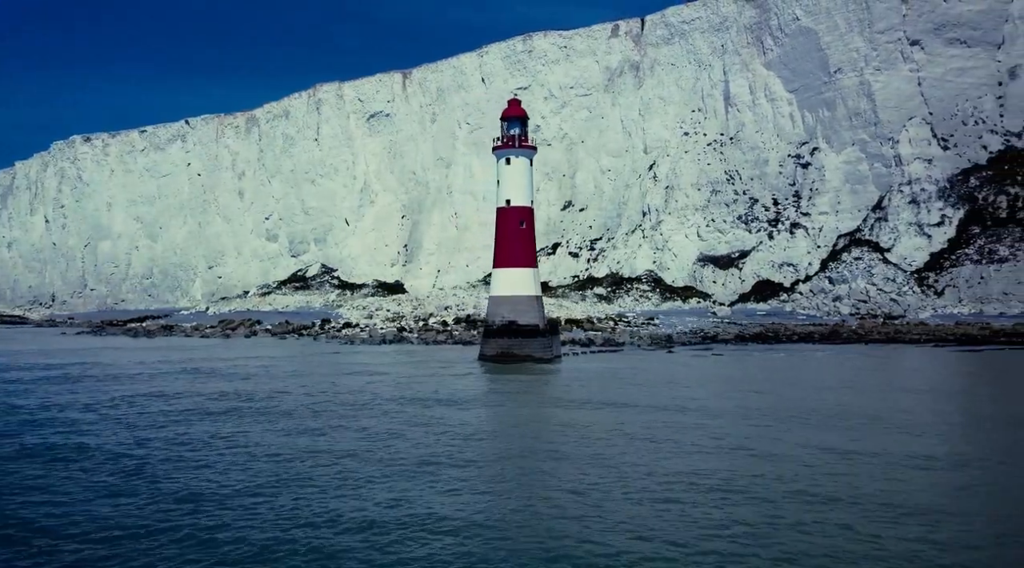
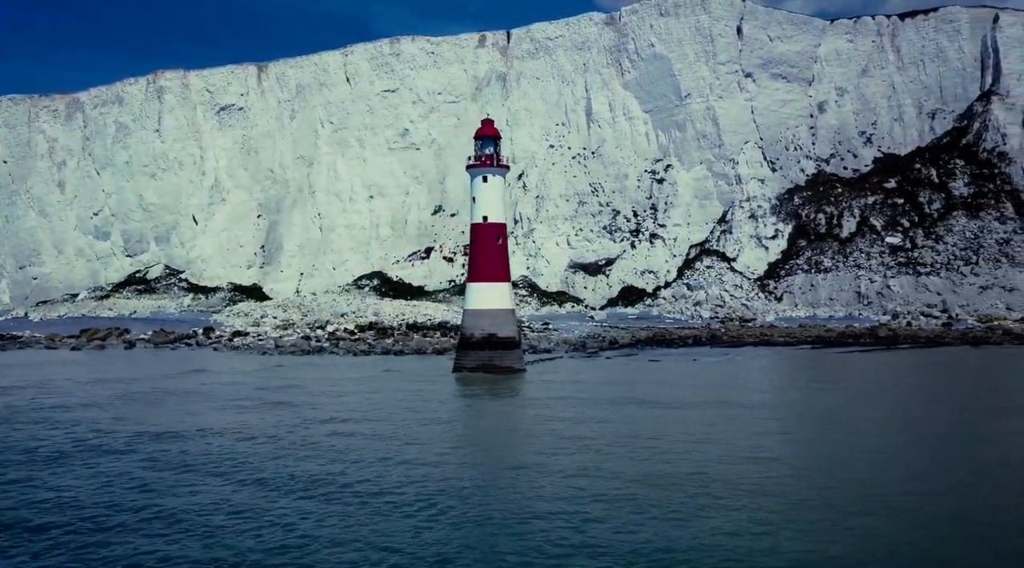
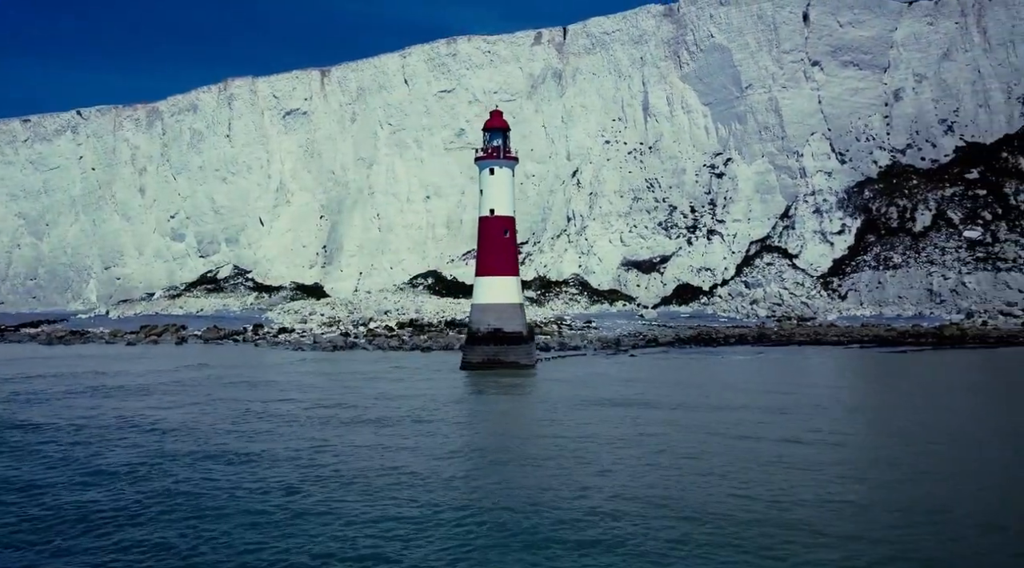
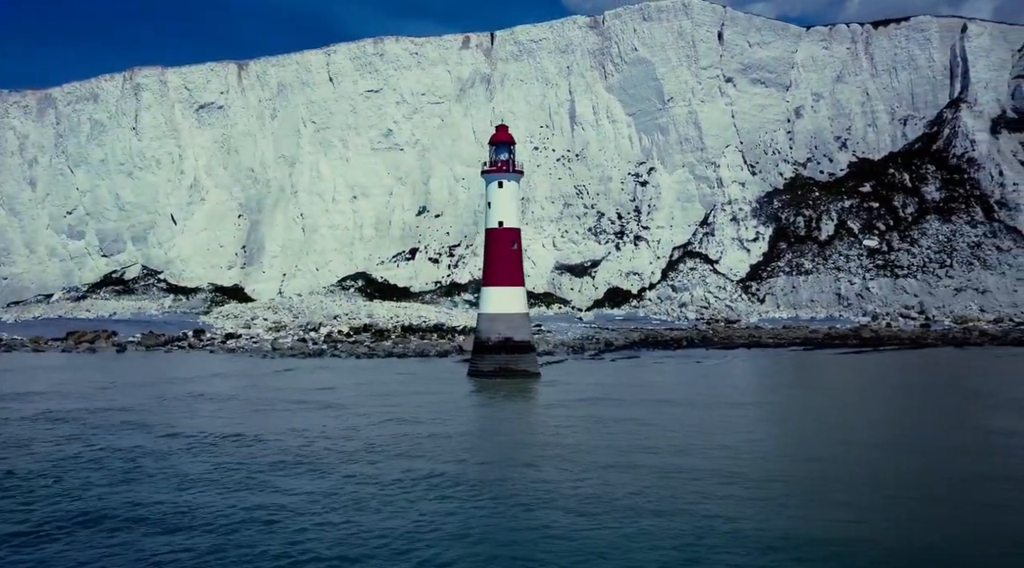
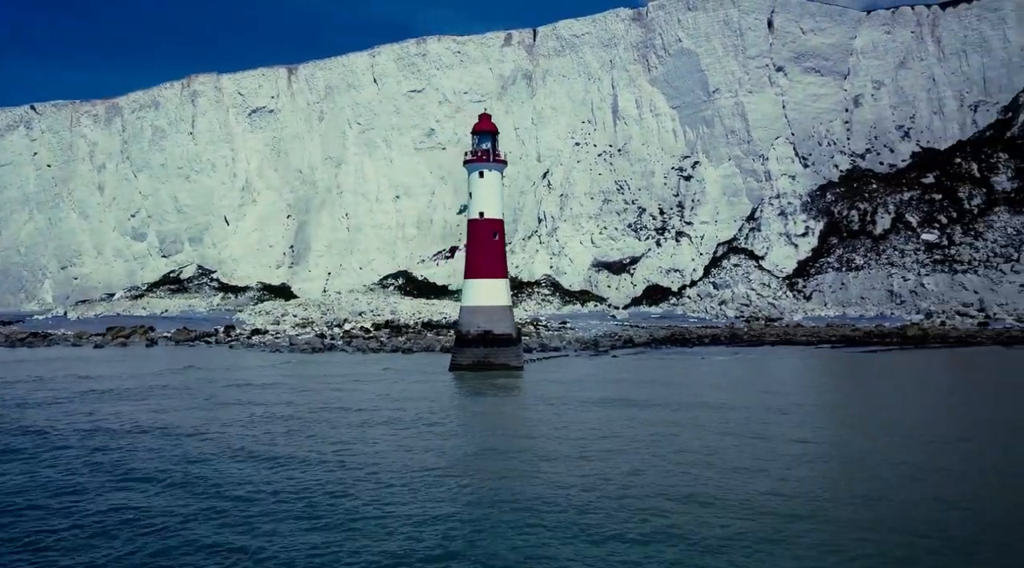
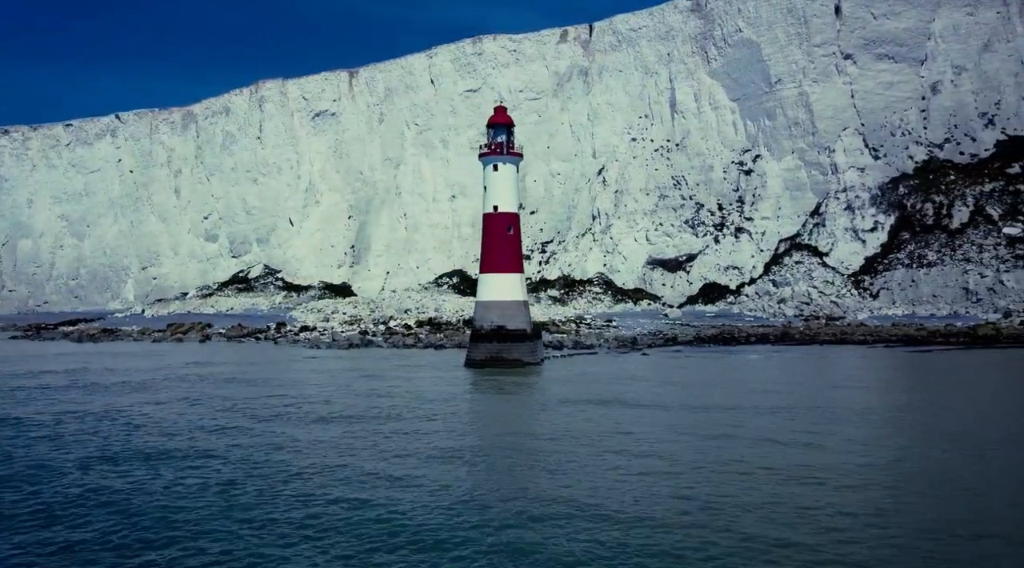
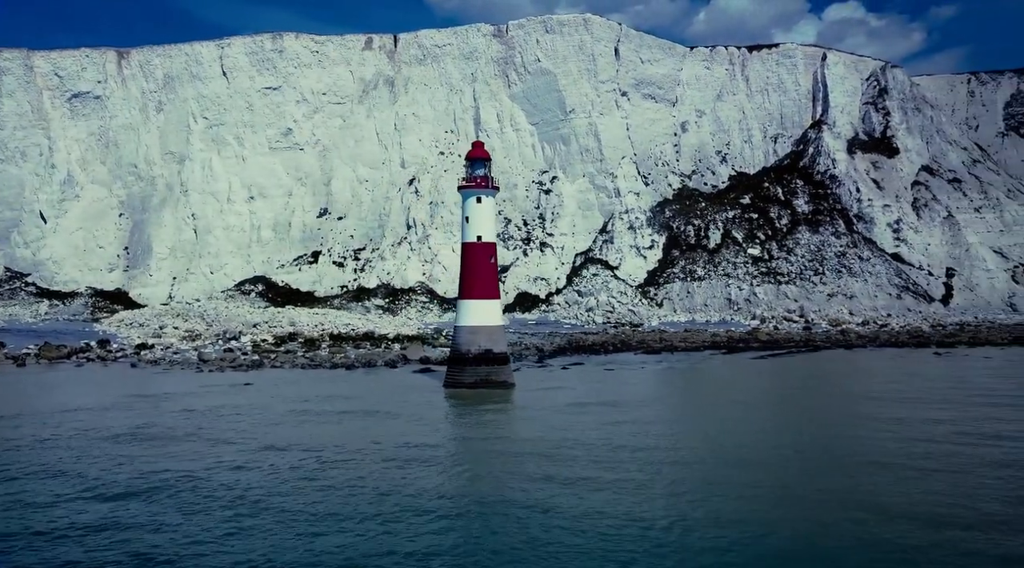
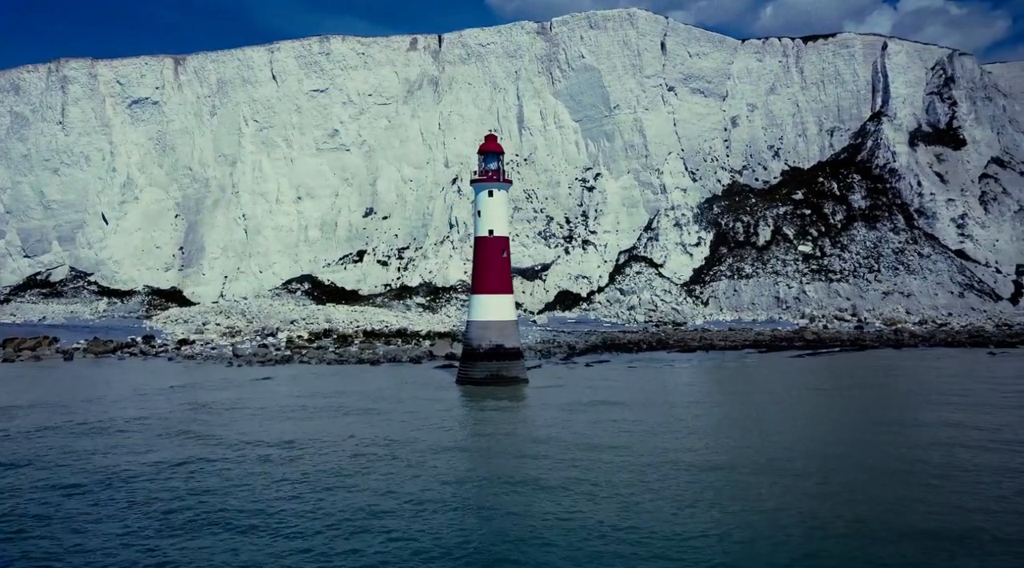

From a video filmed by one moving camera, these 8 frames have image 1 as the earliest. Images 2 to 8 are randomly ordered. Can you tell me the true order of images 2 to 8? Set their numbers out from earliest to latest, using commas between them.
6, 3, 5, 2, 4, 8, 7
